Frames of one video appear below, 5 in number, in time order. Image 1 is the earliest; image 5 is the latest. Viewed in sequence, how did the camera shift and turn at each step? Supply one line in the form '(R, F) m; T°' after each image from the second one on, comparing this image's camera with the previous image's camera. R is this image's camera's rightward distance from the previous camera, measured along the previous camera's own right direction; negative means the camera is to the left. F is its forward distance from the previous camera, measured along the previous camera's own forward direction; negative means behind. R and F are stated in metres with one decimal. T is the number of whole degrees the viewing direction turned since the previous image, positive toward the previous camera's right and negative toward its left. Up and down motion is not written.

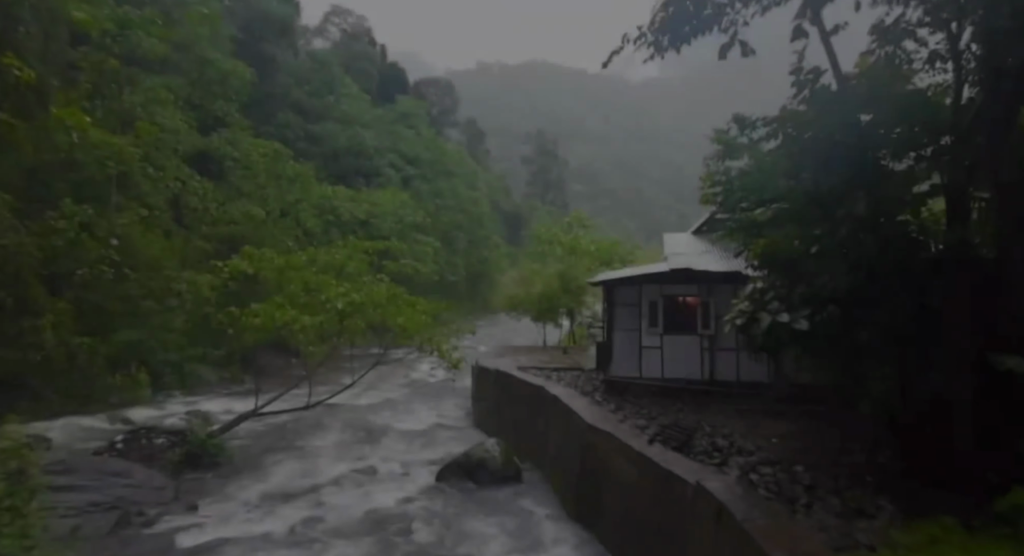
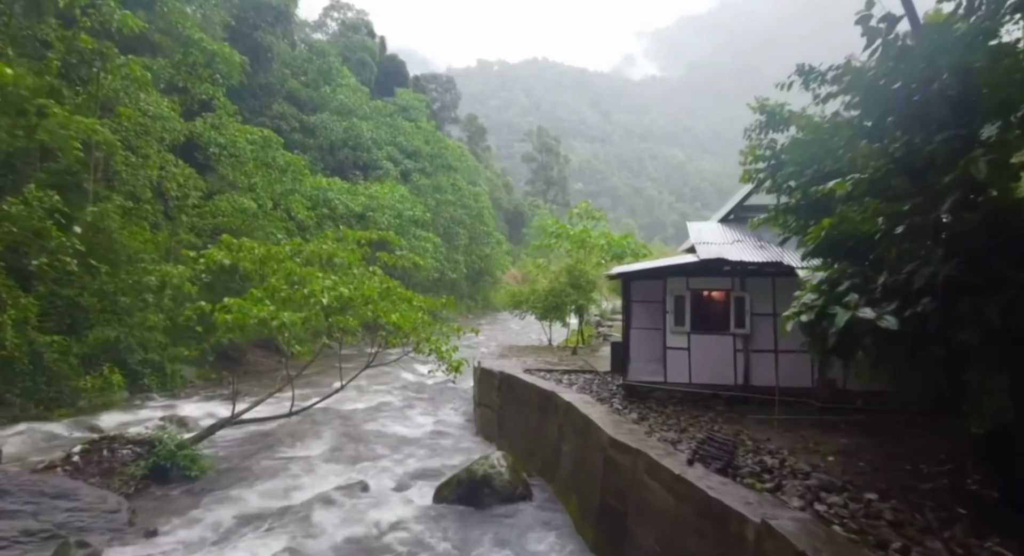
(-0.1, +1.1) m; 0°
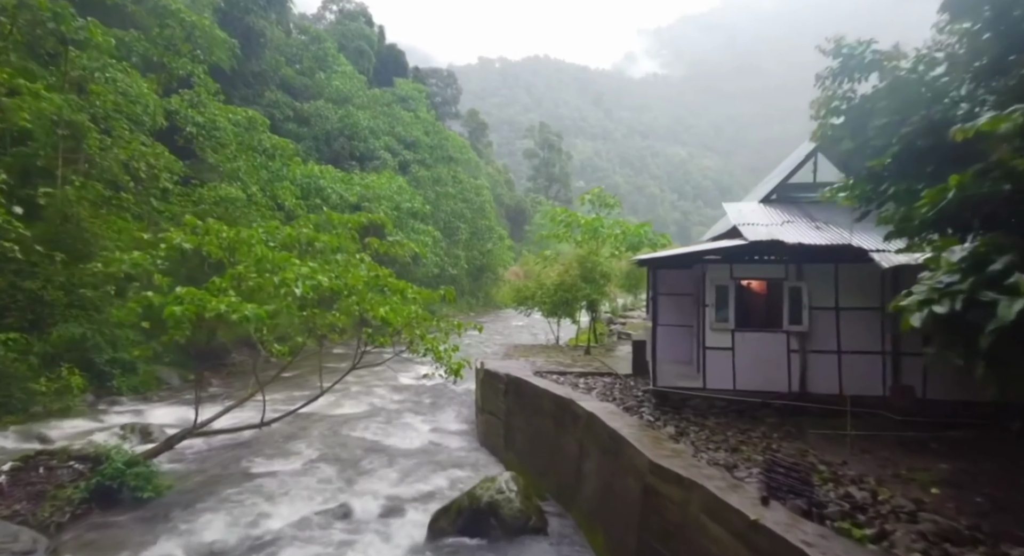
(-0.1, +1.4) m; 0°
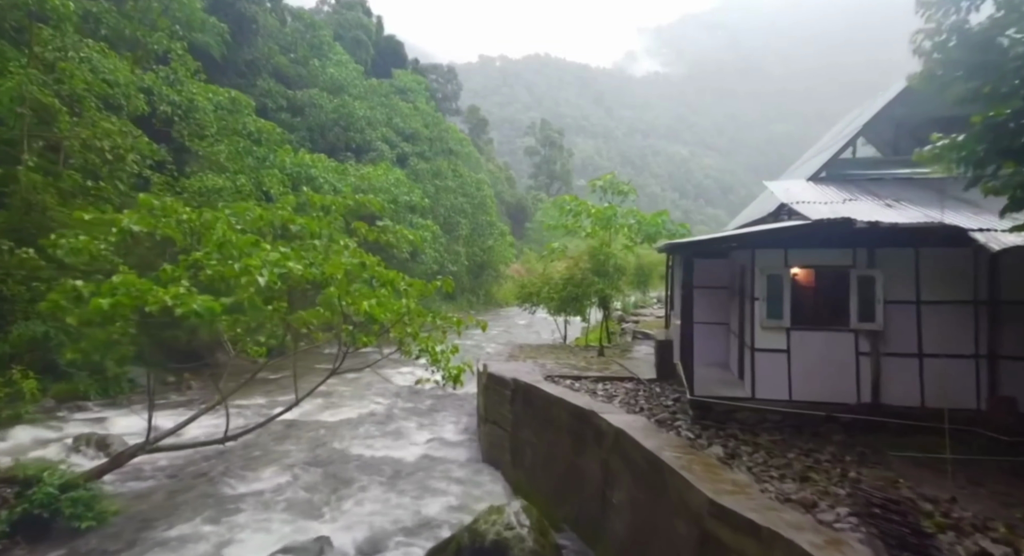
(-0.1, +1.2) m; 0°
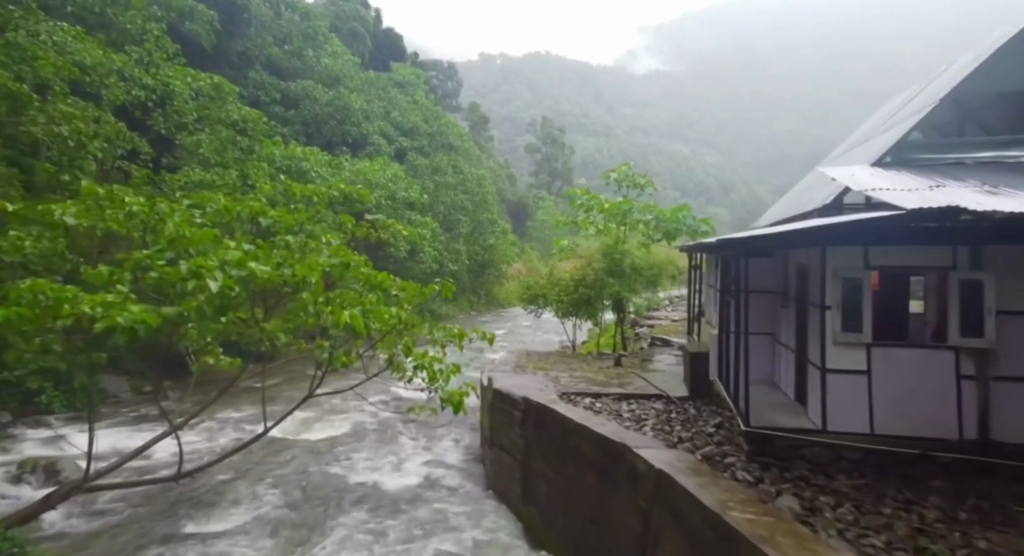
(-0.1, +1.2) m; 0°
